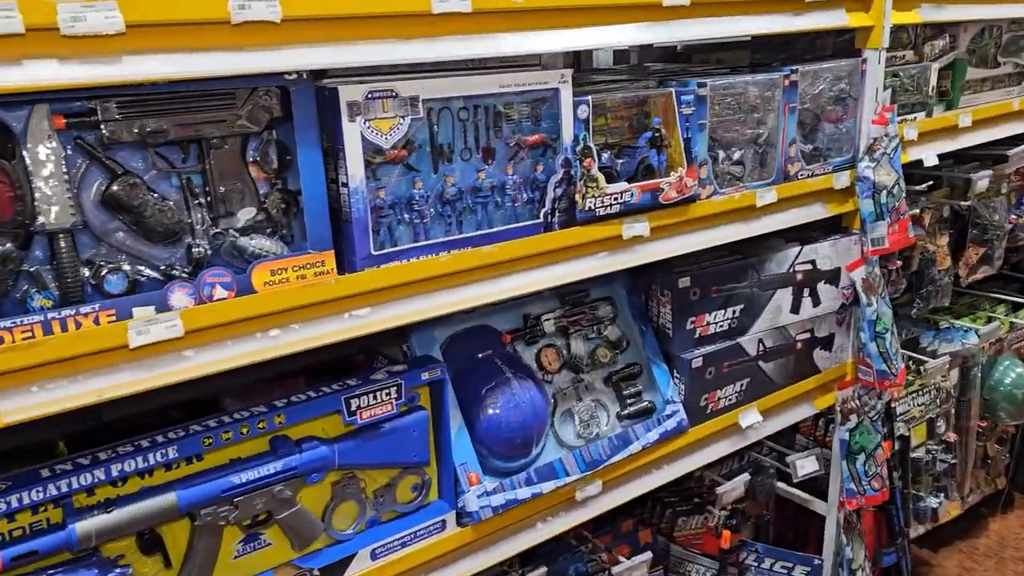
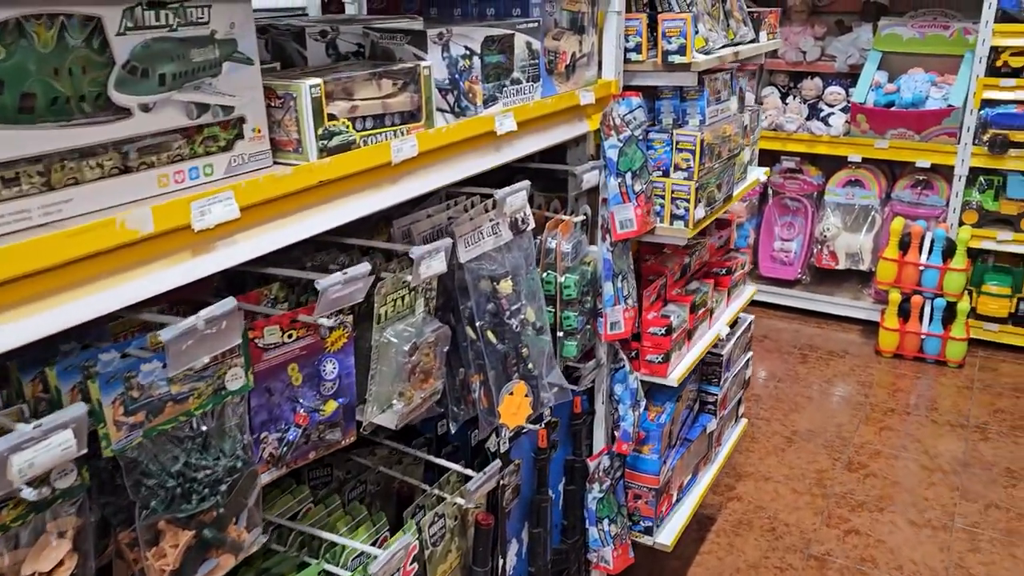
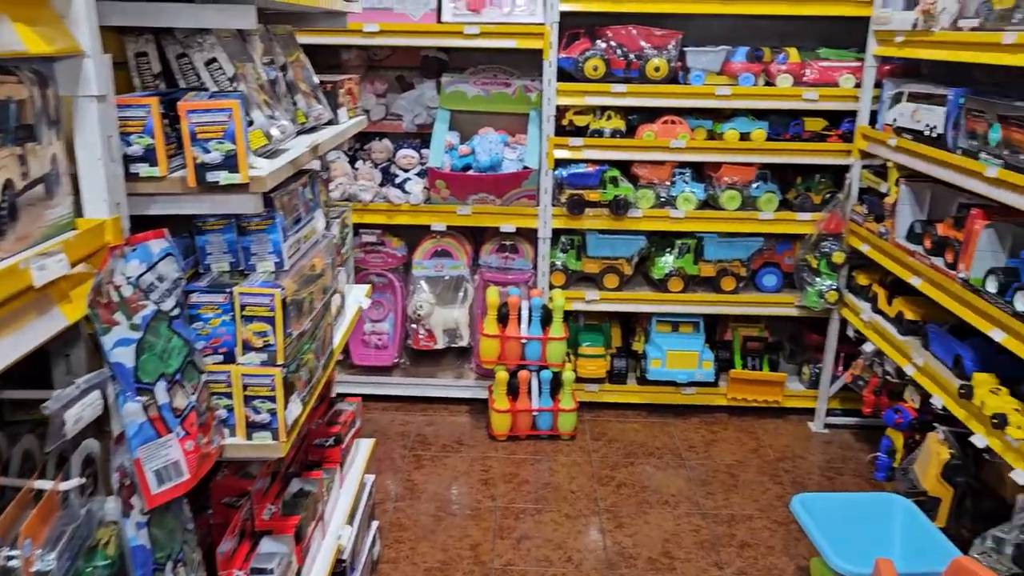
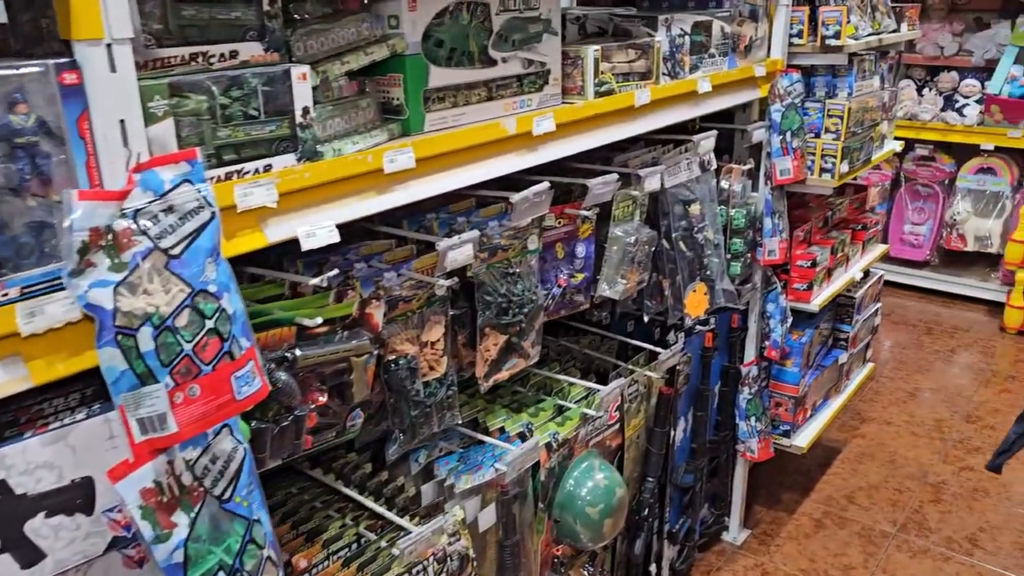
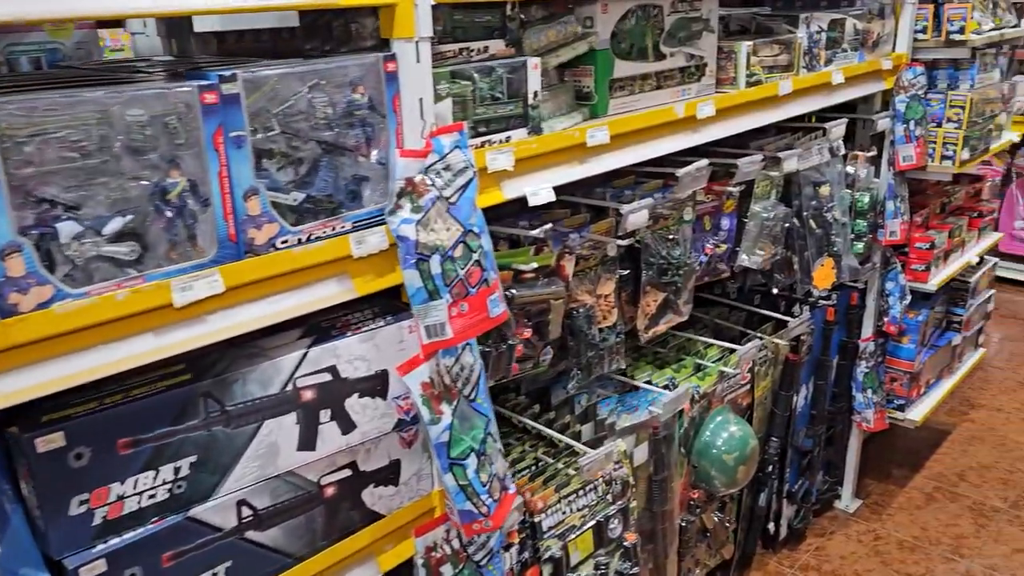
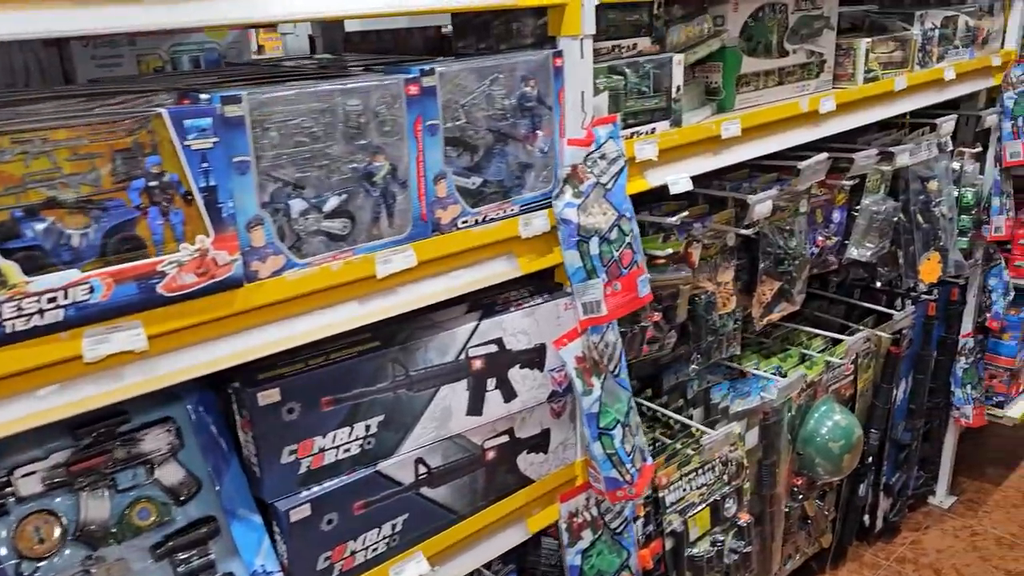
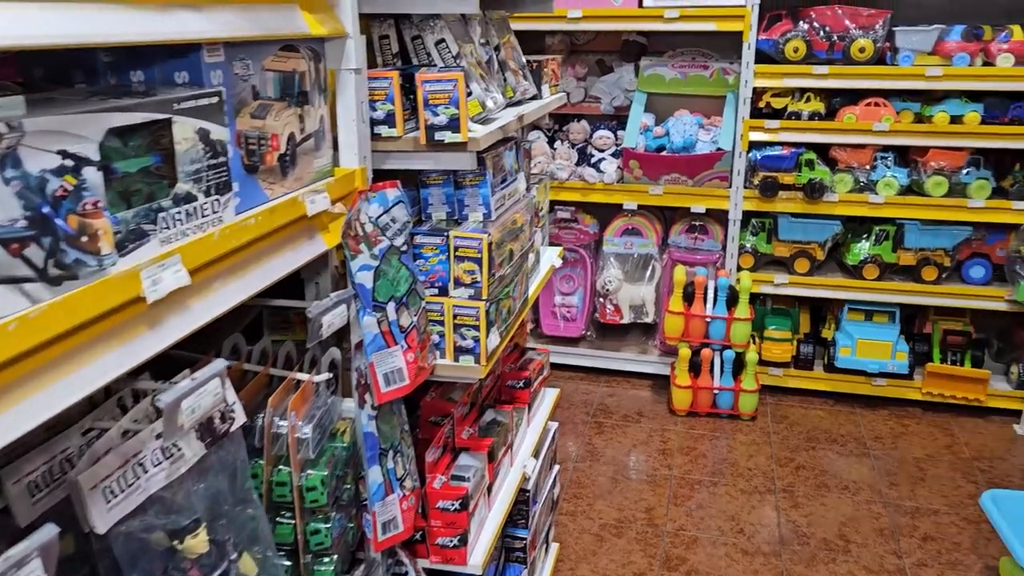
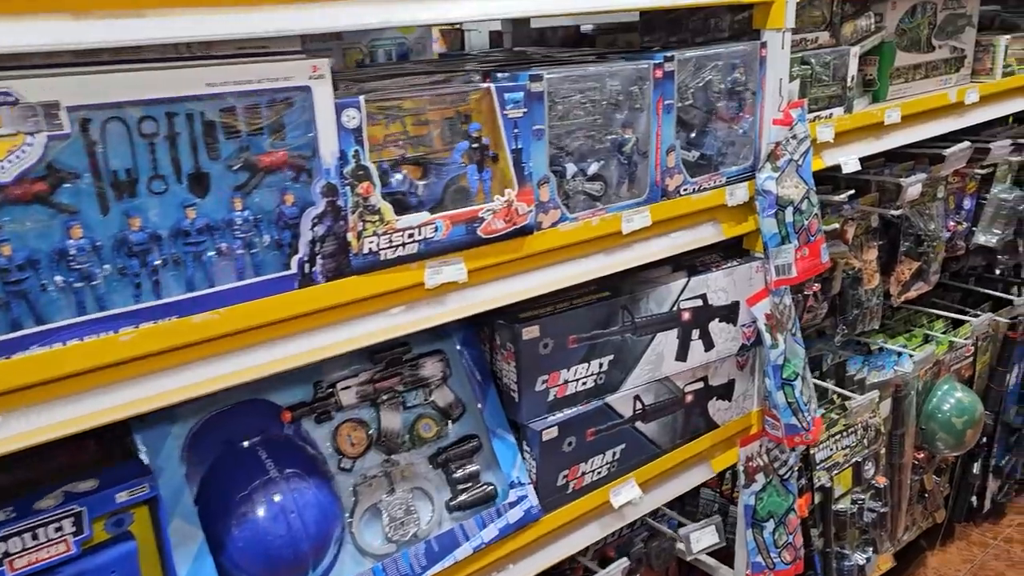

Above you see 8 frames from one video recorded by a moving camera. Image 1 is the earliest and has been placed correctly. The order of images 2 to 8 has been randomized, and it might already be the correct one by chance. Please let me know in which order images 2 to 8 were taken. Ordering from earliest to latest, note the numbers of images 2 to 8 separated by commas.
8, 6, 5, 4, 2, 7, 3
